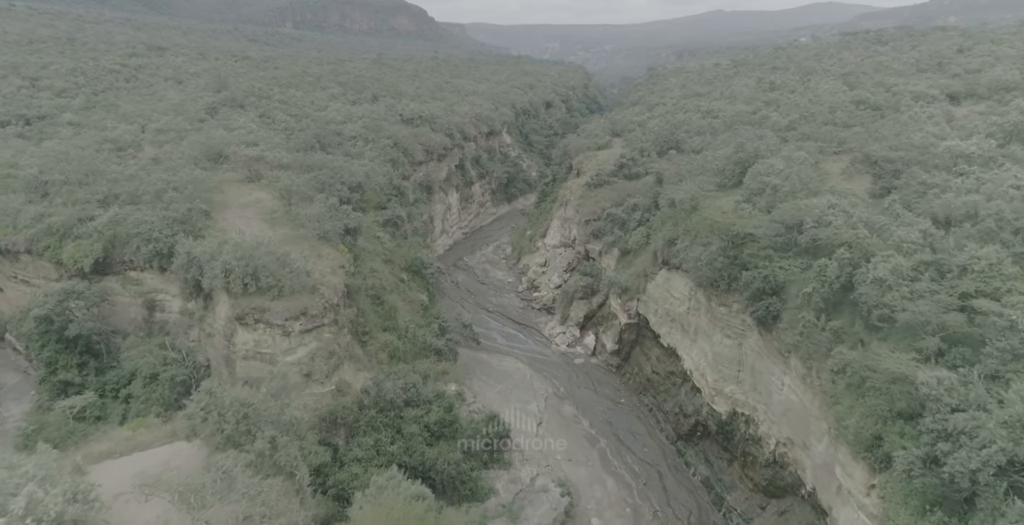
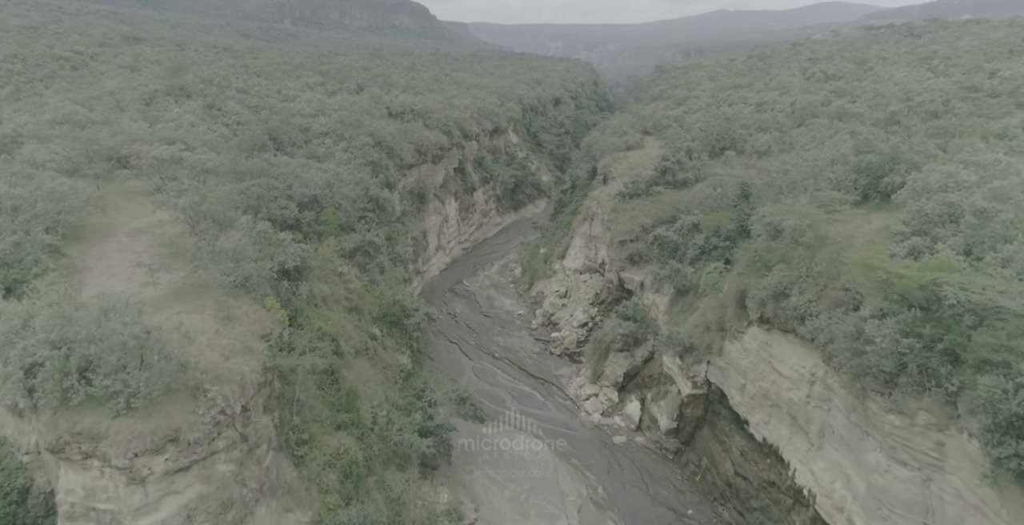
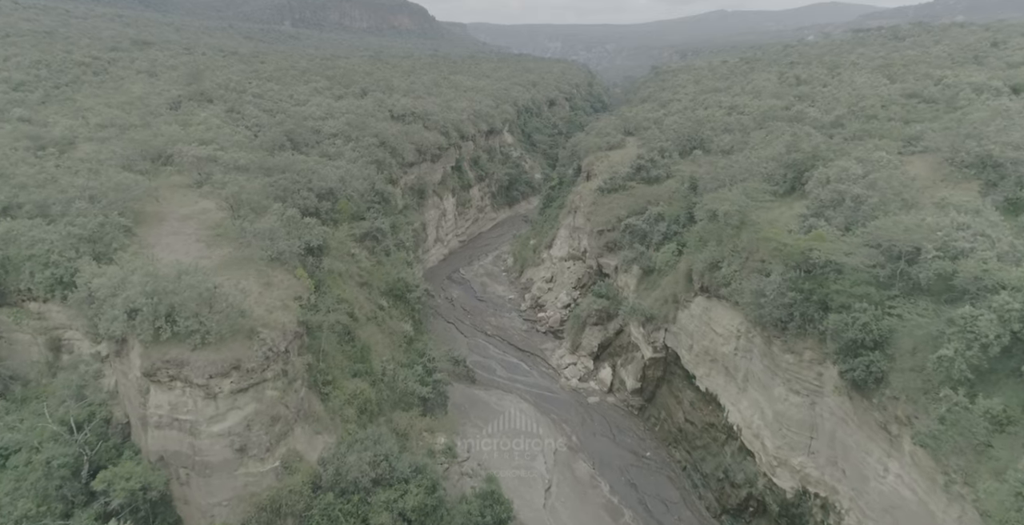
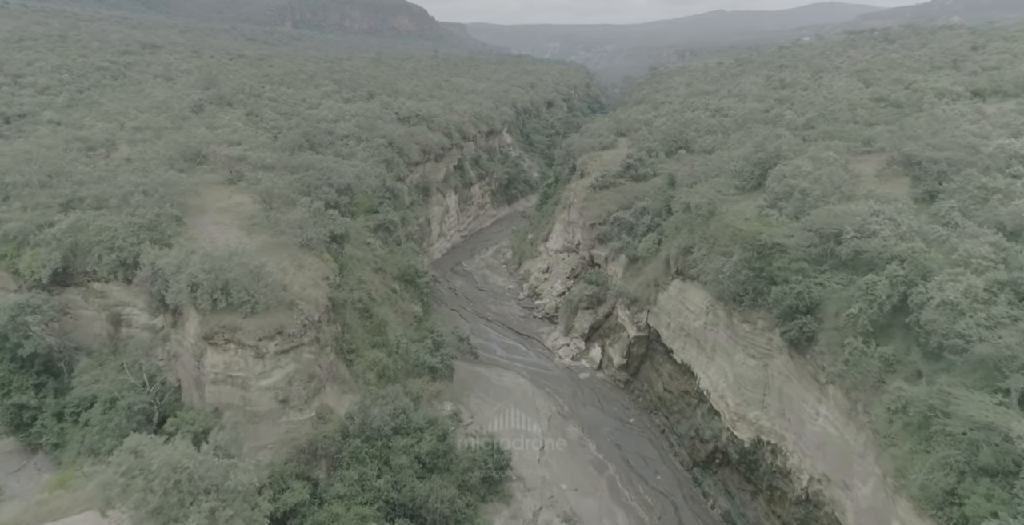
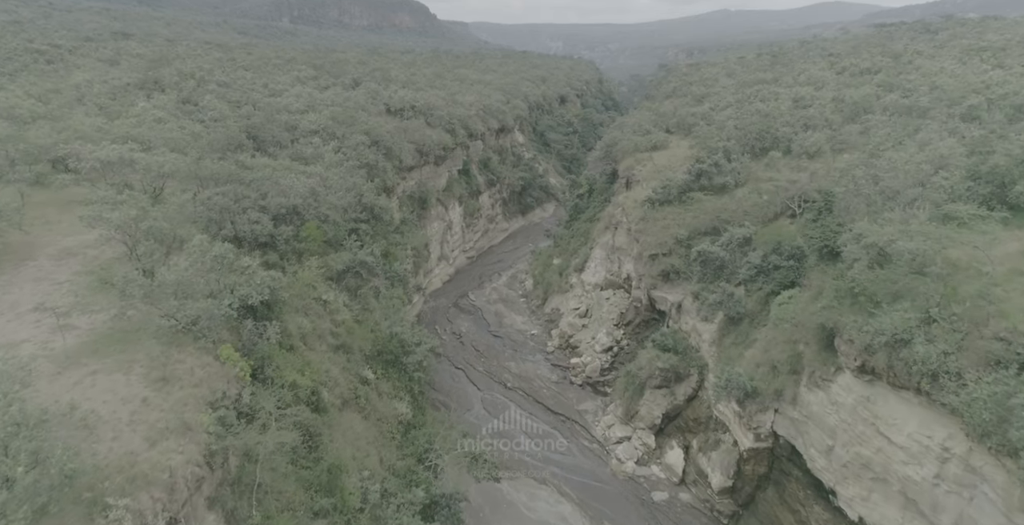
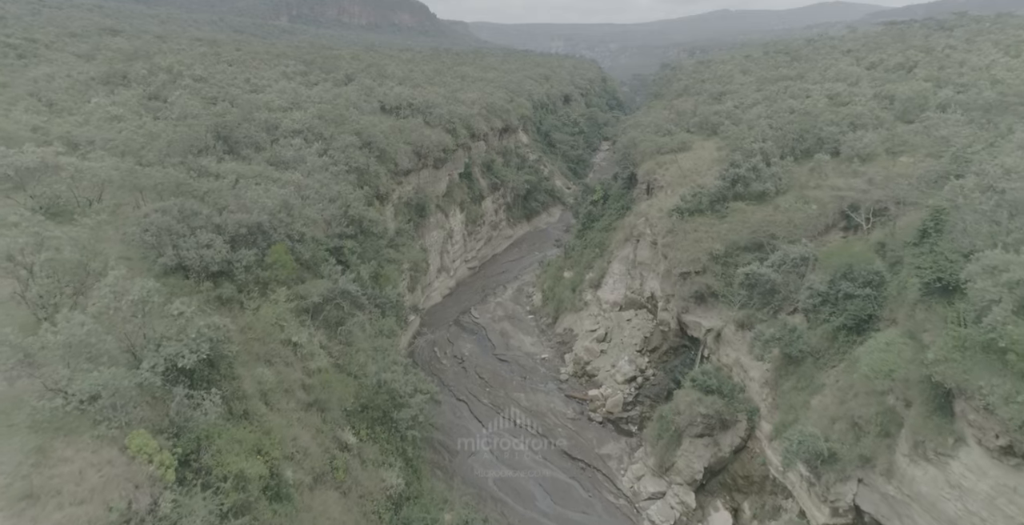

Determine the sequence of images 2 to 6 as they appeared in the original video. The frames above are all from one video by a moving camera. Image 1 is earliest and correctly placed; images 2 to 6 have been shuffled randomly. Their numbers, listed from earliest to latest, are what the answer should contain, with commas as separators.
4, 3, 2, 5, 6
